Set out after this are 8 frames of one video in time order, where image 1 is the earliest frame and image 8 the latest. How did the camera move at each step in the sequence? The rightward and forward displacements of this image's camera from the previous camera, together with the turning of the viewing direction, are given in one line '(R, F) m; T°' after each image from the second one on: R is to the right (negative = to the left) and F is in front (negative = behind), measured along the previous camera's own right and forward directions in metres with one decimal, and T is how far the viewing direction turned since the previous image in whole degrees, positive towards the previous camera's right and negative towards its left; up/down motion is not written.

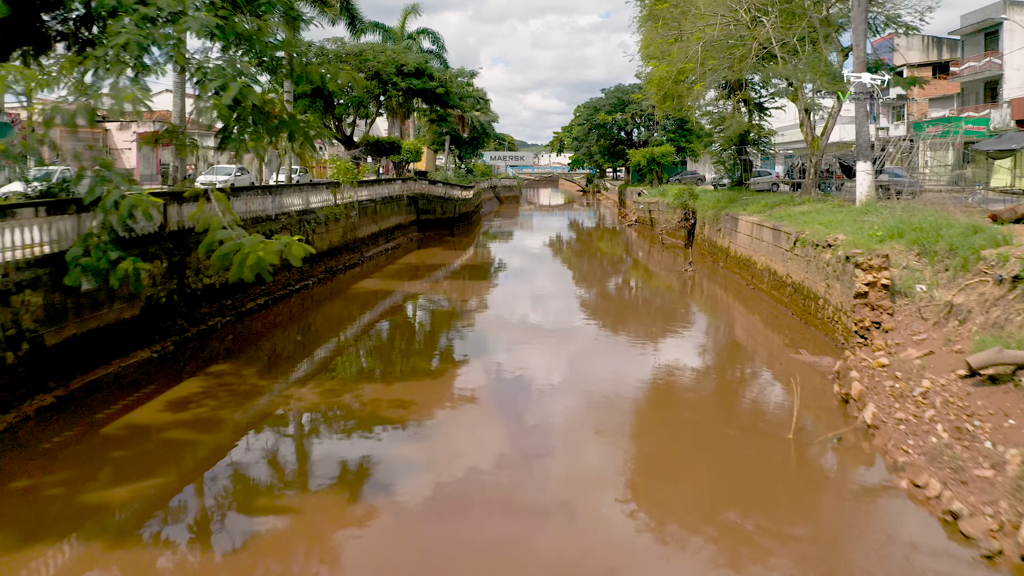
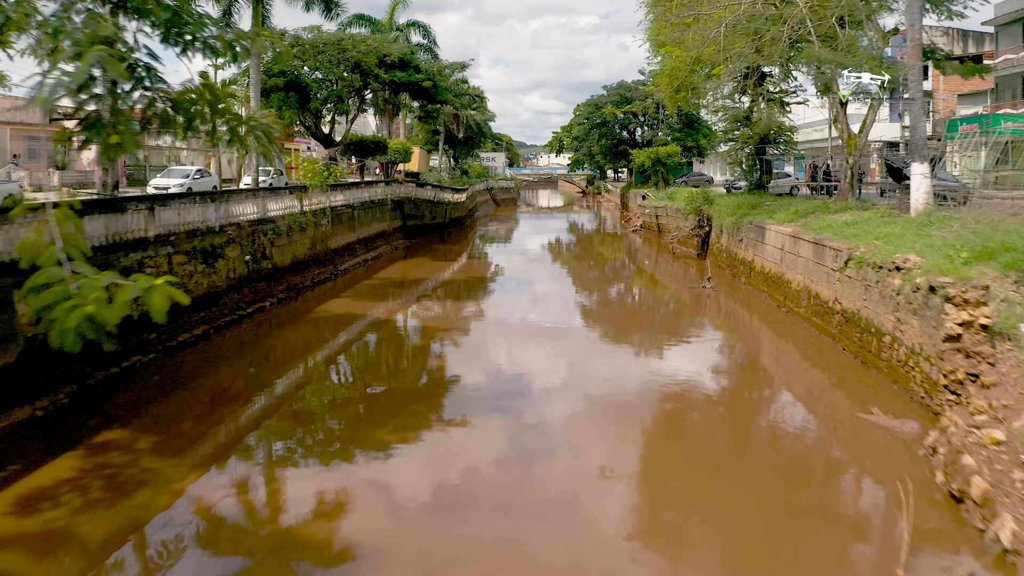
(+0.2, +2.2) m; 0°
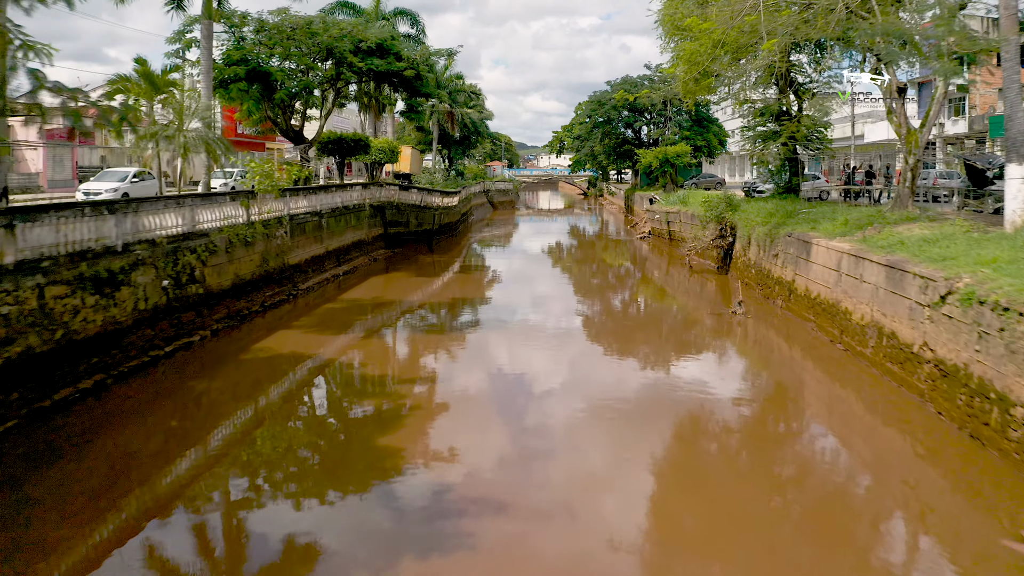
(+0.2, +2.5) m; 0°
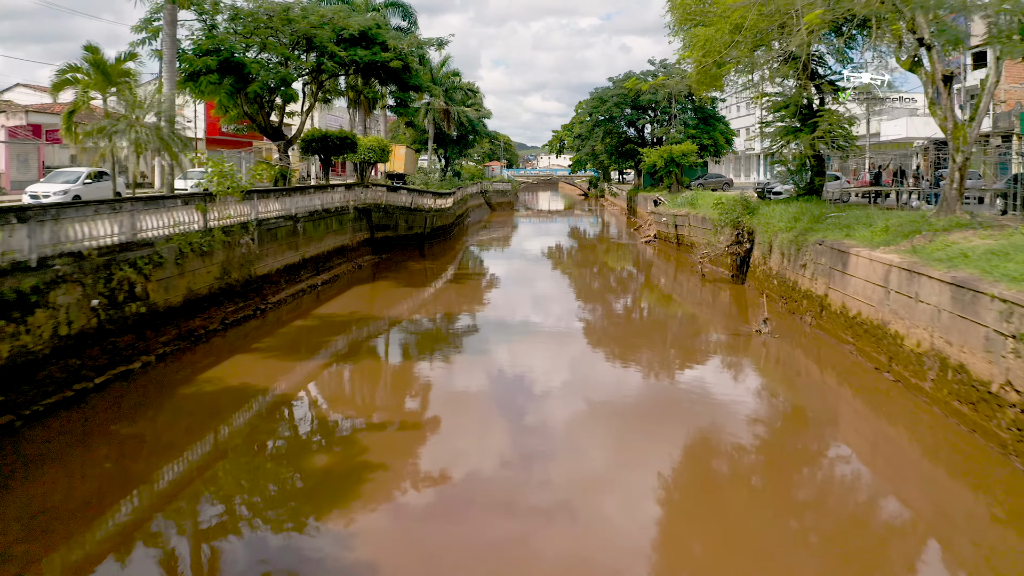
(+0.1, +1.4) m; 0°
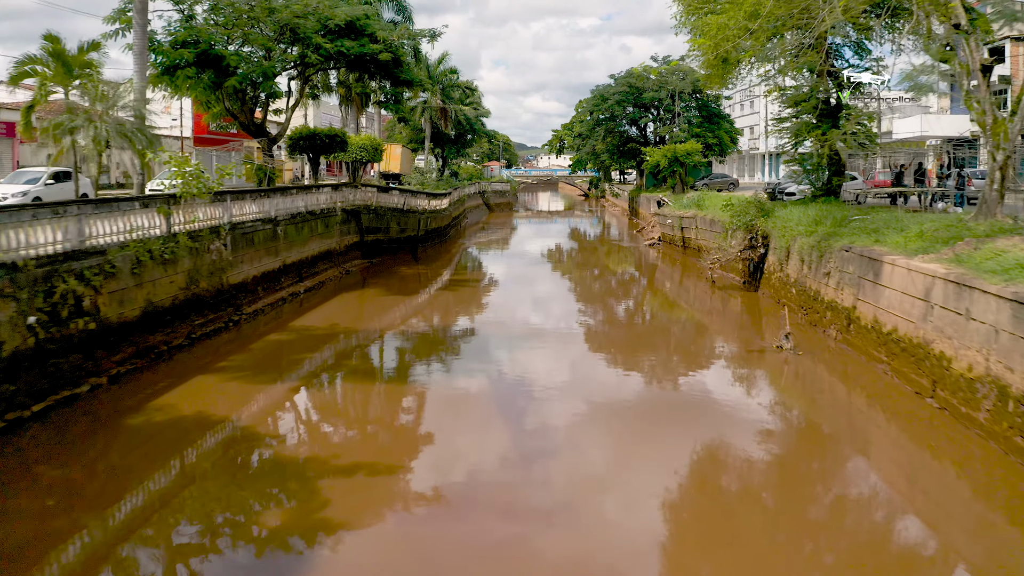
(+0.1, +1.0) m; 0°
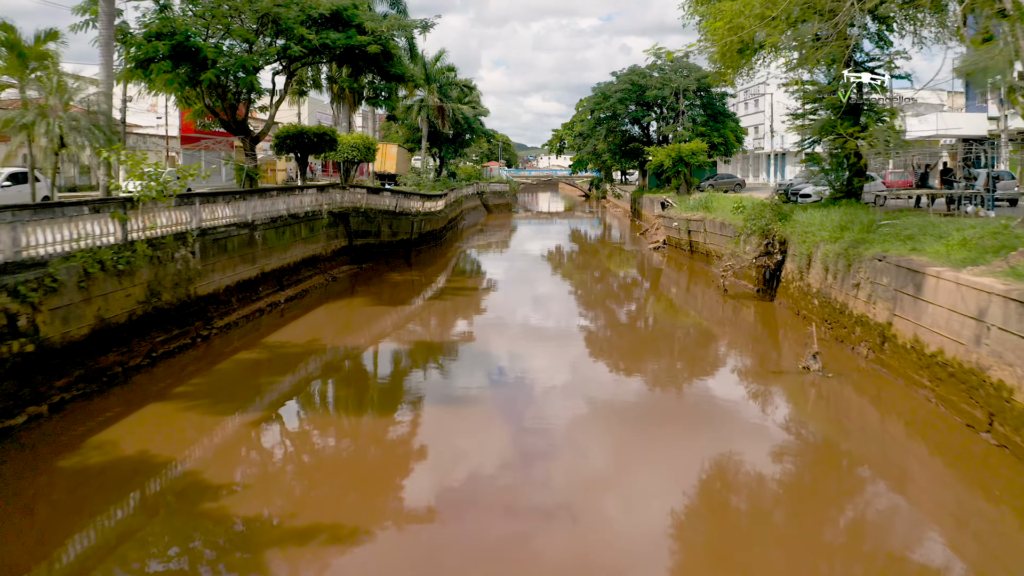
(+0.1, +1.0) m; 0°
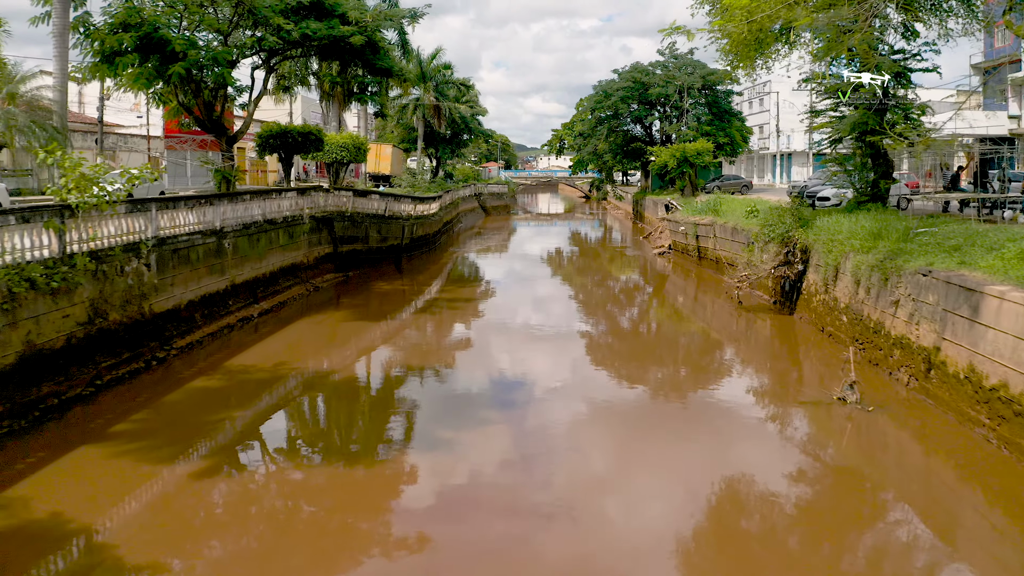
(+0.1, +1.1) m; 0°
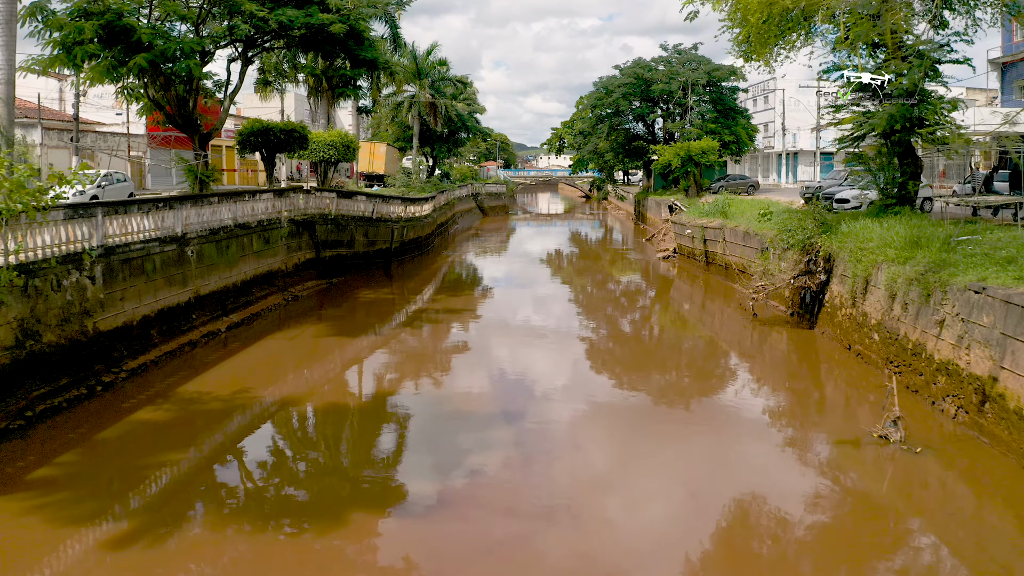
(+0.1, +1.0) m; 0°
